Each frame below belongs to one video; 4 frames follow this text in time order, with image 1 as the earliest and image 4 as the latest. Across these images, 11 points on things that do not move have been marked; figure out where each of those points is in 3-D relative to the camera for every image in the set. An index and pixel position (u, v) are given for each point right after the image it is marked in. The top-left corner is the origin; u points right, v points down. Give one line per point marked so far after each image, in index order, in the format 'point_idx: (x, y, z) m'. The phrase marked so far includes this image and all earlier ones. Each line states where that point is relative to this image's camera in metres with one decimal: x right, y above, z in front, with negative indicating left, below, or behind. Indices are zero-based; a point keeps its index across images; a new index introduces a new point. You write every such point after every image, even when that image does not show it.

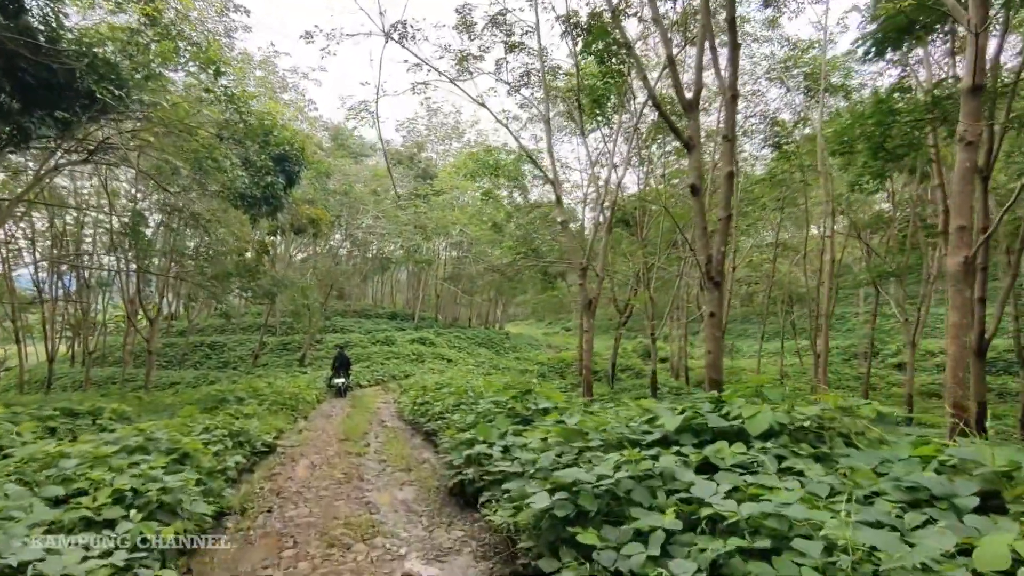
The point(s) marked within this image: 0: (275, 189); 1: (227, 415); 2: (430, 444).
0: (-4.0, +1.7, +10.3) m
1: (-3.3, -1.5, +7.1) m
2: (-0.8, -1.6, +6.0) m
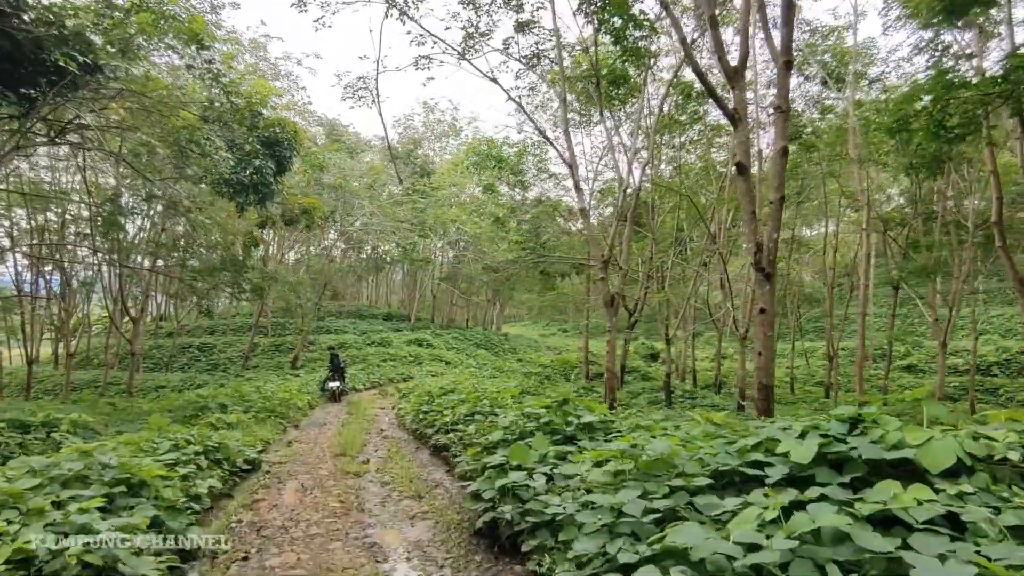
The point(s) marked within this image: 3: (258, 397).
0: (-3.8, +1.7, +9.4) m
1: (-3.1, -1.4, +6.2) m
2: (-0.6, -1.5, +5.2) m
3: (-3.9, -1.7, +9.3) m
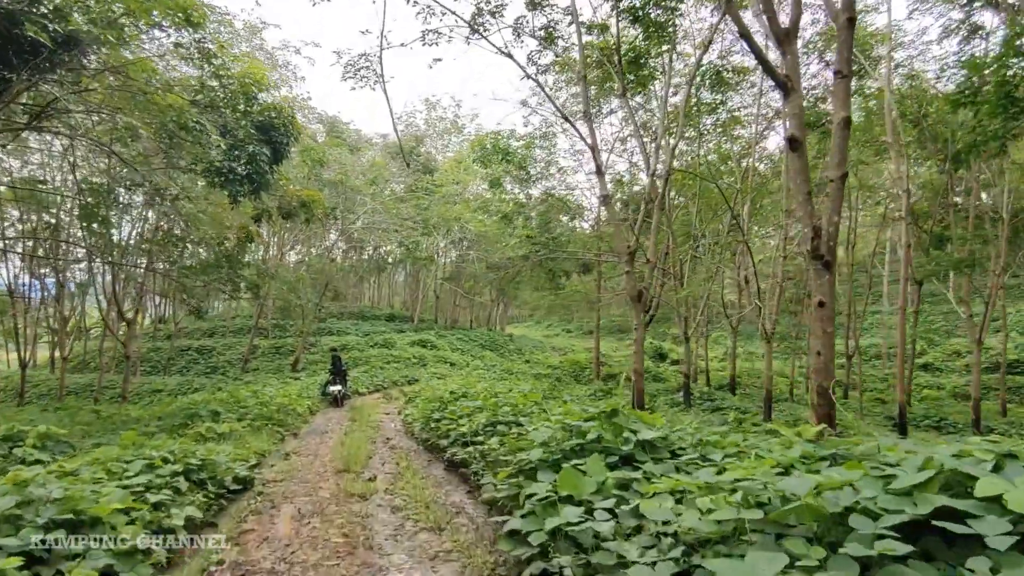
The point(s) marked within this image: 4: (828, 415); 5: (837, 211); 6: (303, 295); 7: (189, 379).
0: (-3.6, +1.8, +8.8) m
1: (-2.9, -1.4, +5.6) m
2: (-0.4, -1.4, +4.5) m
3: (-3.7, -1.6, +8.7) m
4: (+2.5, -1.0, +4.8) m
5: (+2.6, +0.6, +4.8) m
6: (-6.2, -0.2, +18.1) m
7: (-9.4, -2.6, +17.7) m
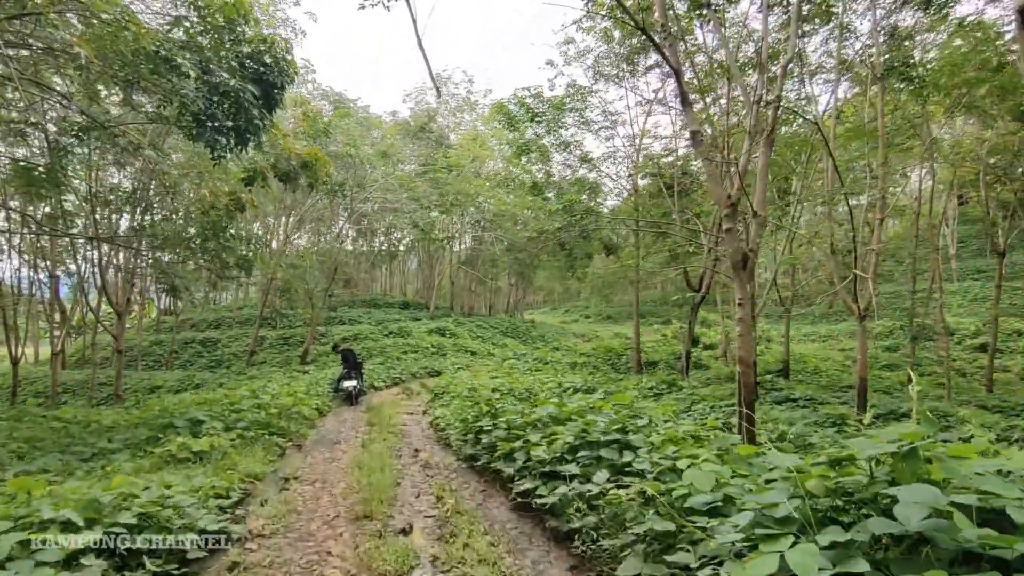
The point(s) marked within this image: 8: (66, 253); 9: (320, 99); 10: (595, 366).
0: (-3.1, +2.0, +7.2) m
1: (-2.4, -1.2, +4.1) m
2: (+0.1, -1.2, +3.0) m
3: (-3.1, -1.4, +7.1) m
4: (+3.0, -0.7, +3.2) m
5: (+3.1, +0.9, +3.1) m
6: (-5.5, +0.2, +16.6) m
7: (-8.6, -2.3, +16.3) m
8: (-11.4, +1.0, +15.4) m
9: (-5.9, +5.9, +18.8) m
10: (+1.8, -1.7, +13.4) m
